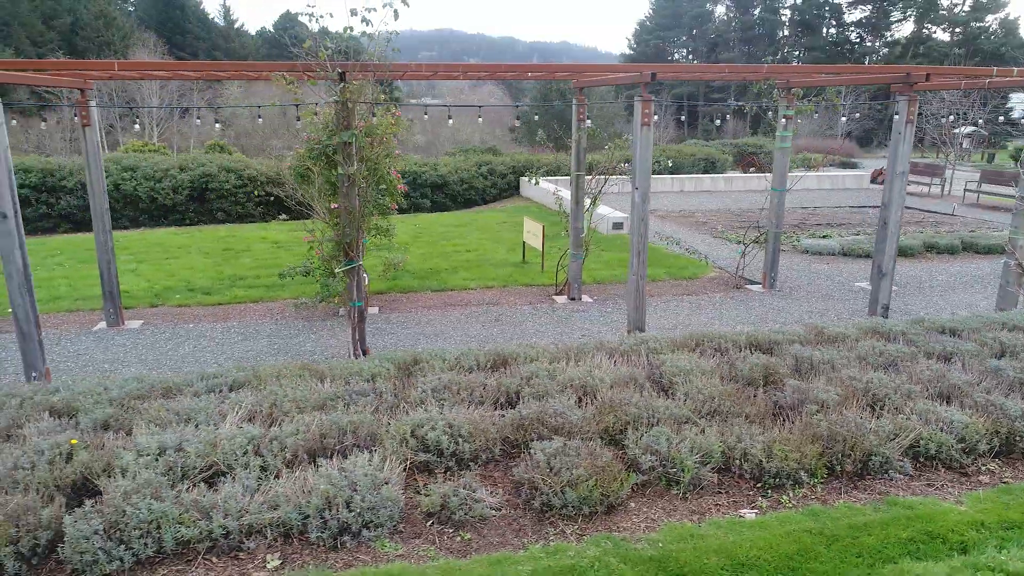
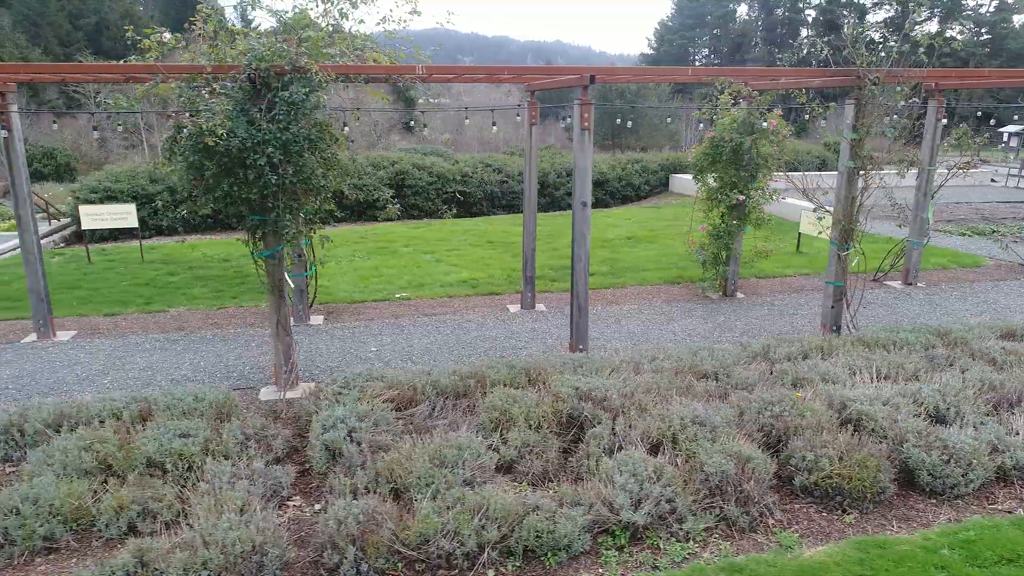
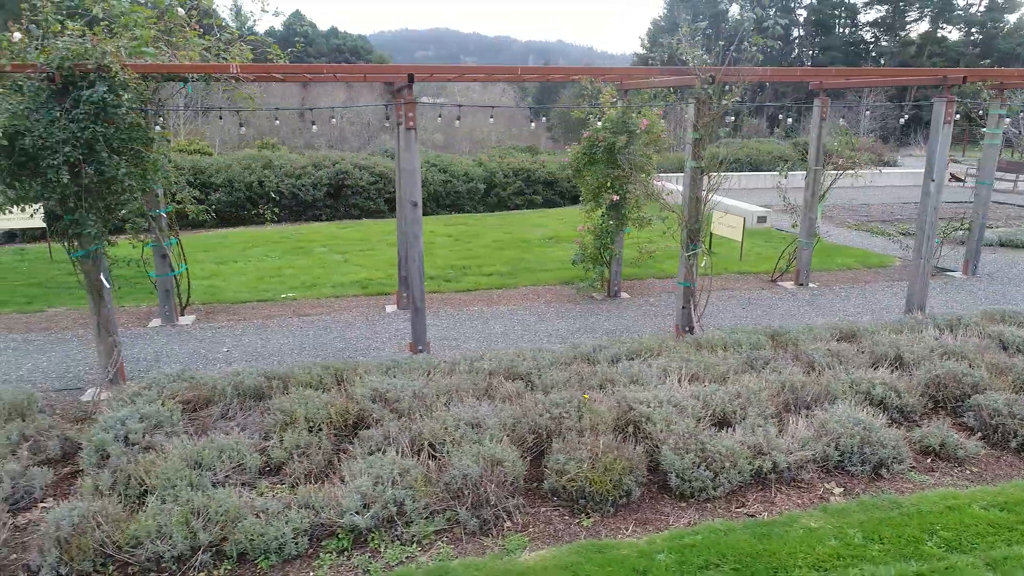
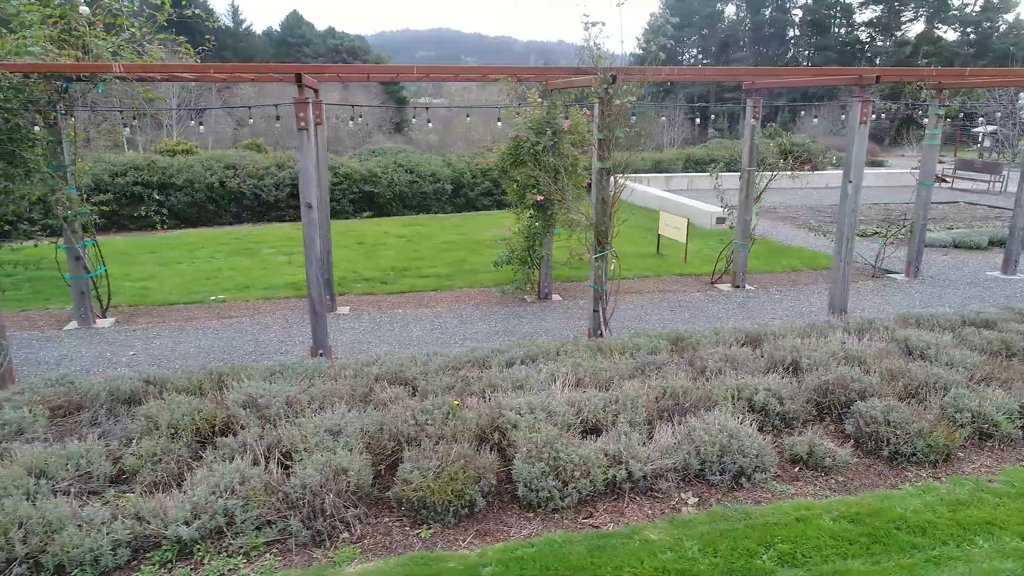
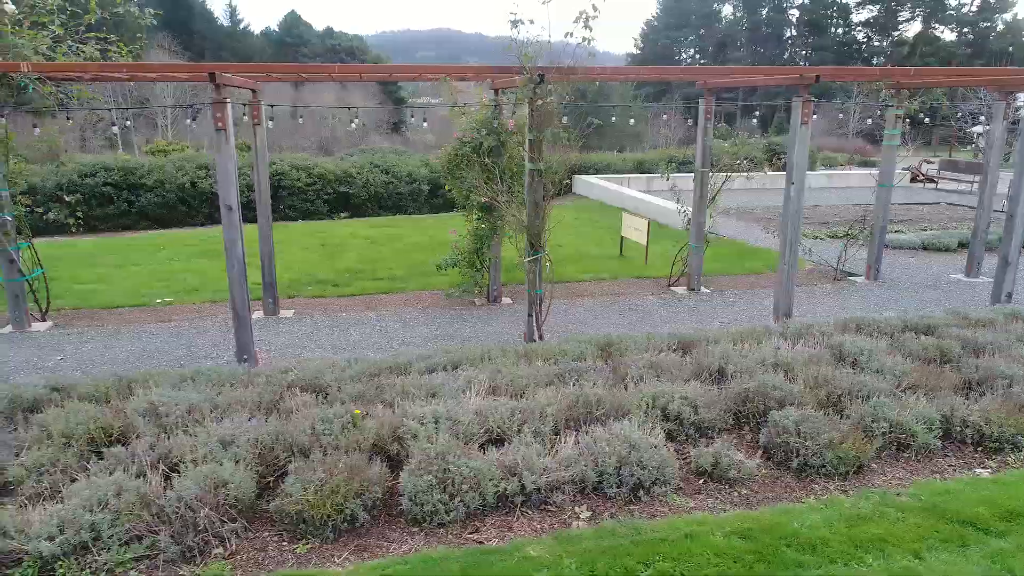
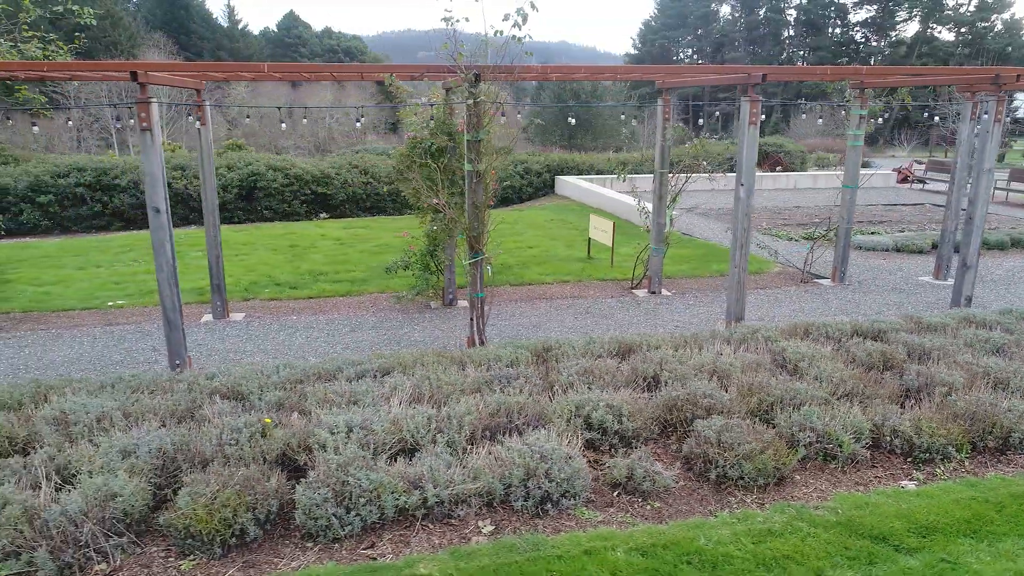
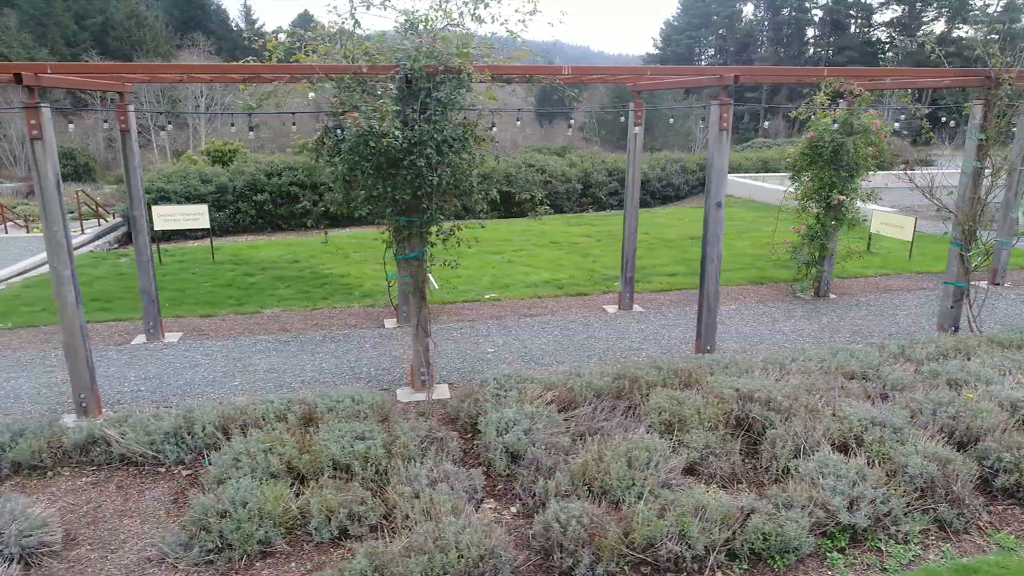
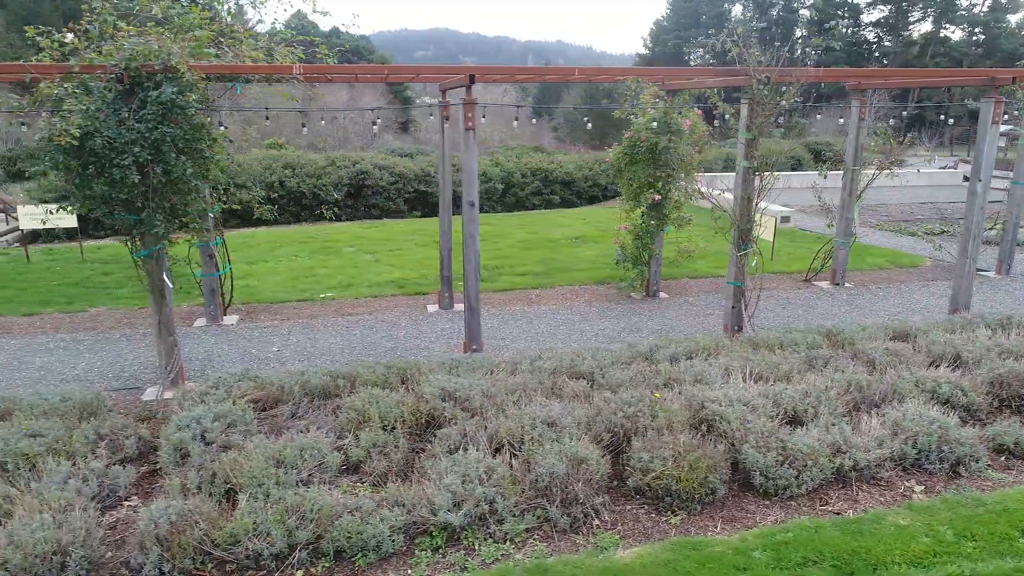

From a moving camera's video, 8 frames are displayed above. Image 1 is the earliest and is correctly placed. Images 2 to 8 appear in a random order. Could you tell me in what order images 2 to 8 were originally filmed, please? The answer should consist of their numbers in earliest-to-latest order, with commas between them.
6, 5, 4, 3, 8, 2, 7
